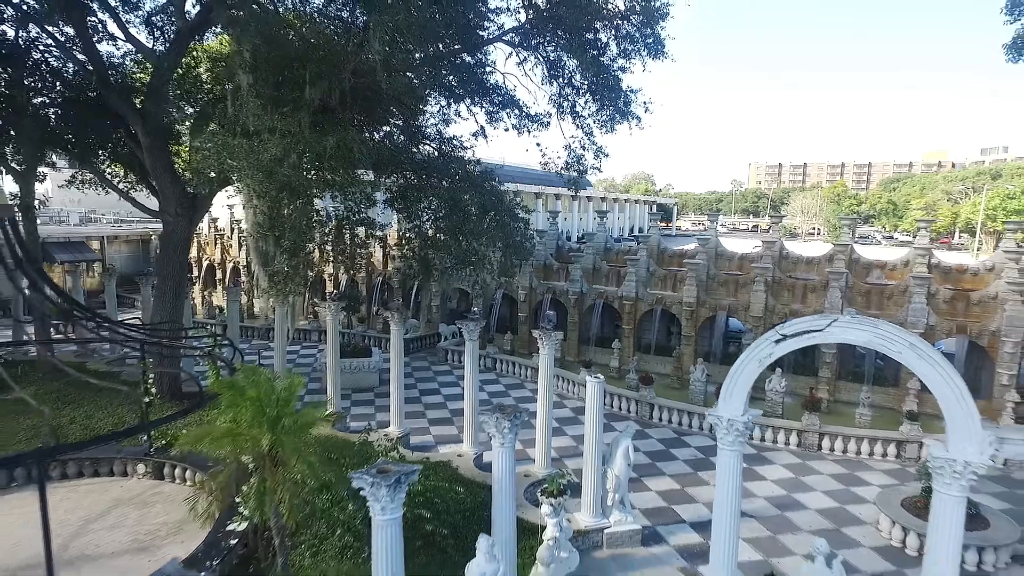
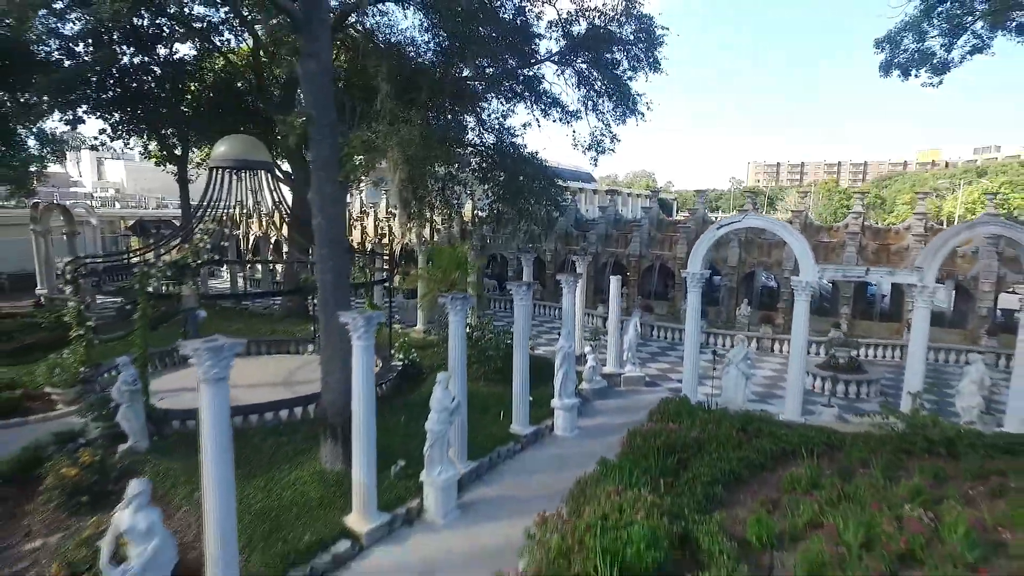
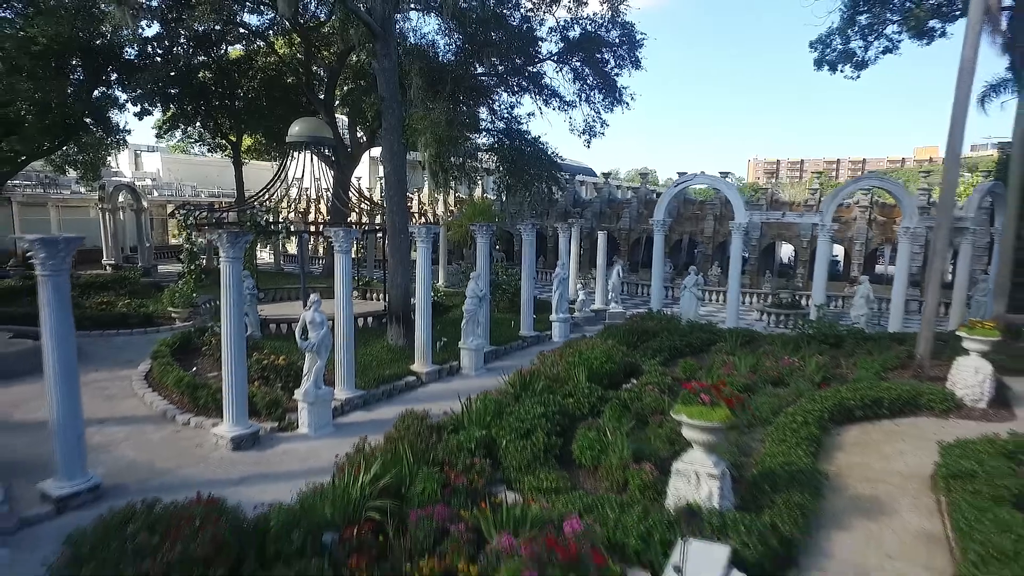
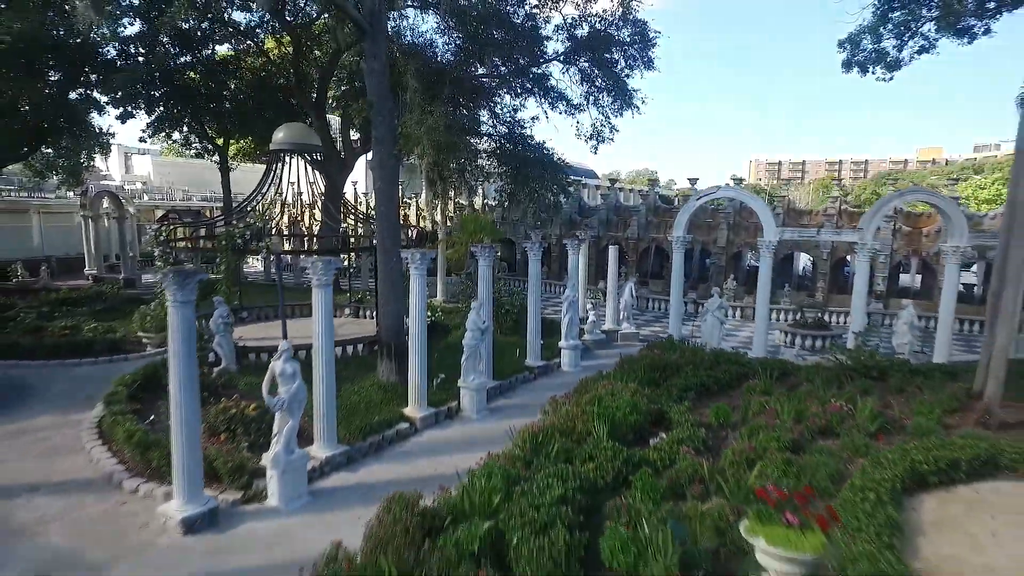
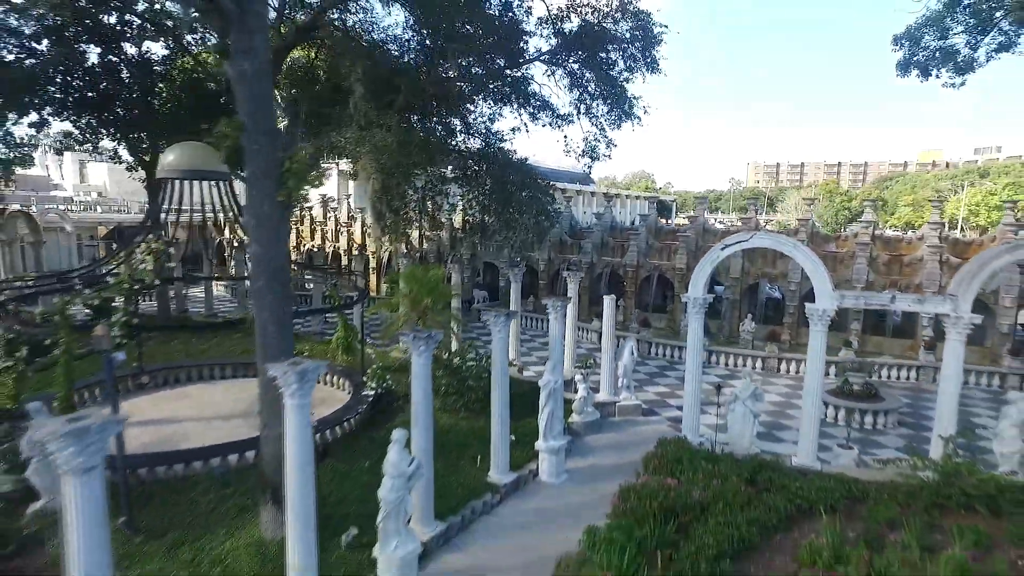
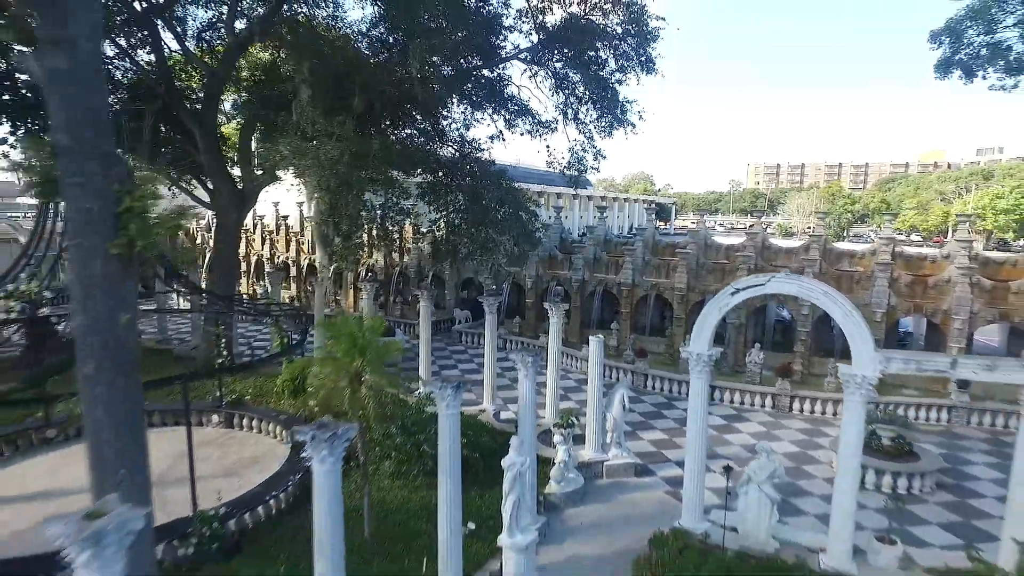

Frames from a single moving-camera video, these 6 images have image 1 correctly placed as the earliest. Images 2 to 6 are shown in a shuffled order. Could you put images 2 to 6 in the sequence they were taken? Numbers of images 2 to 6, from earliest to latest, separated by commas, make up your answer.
6, 5, 2, 4, 3
